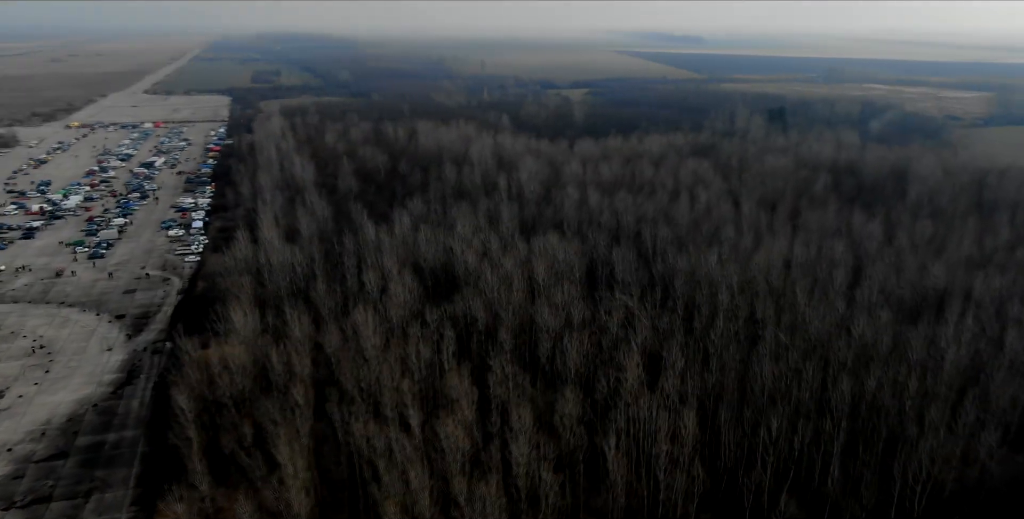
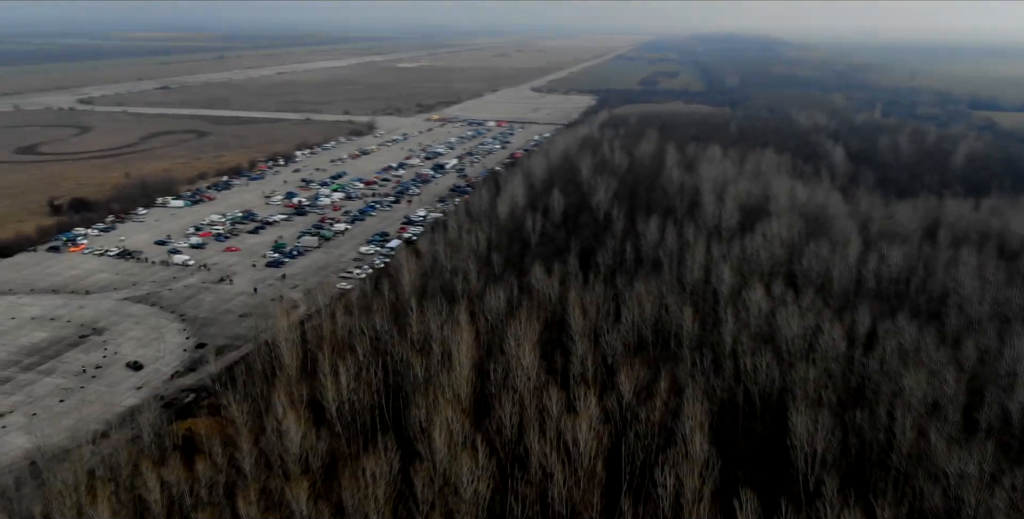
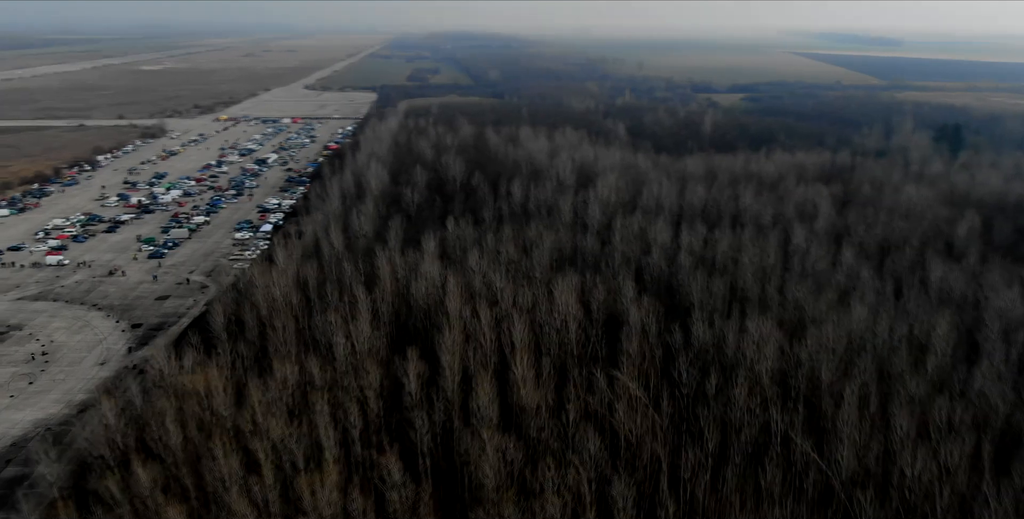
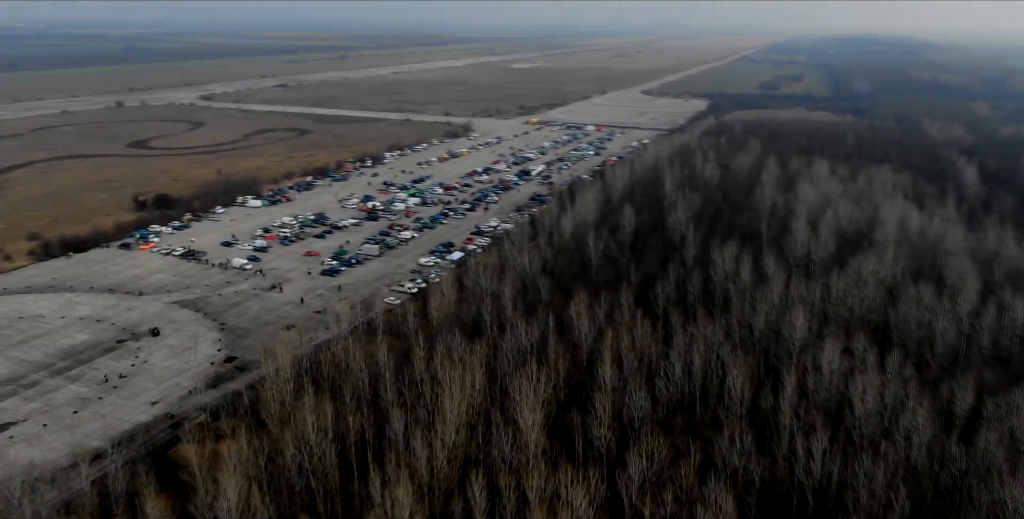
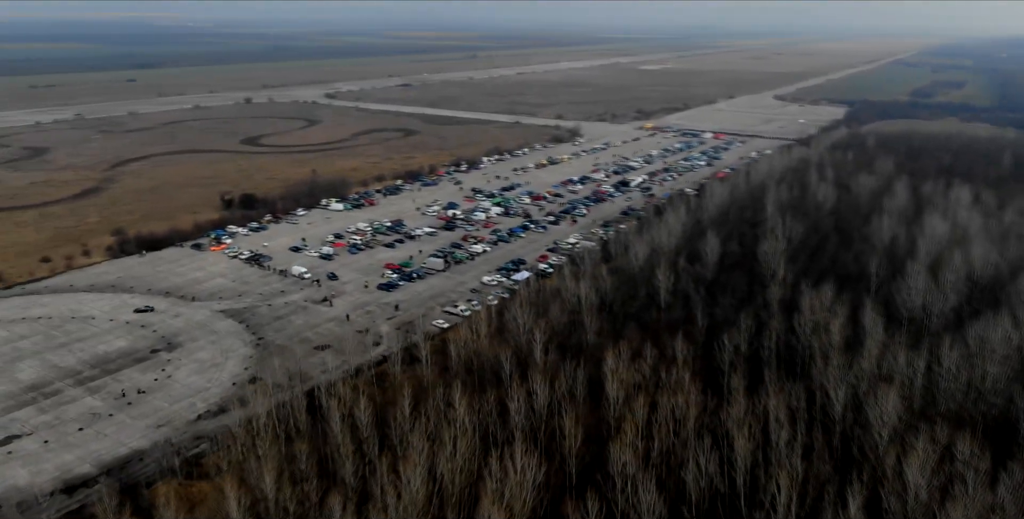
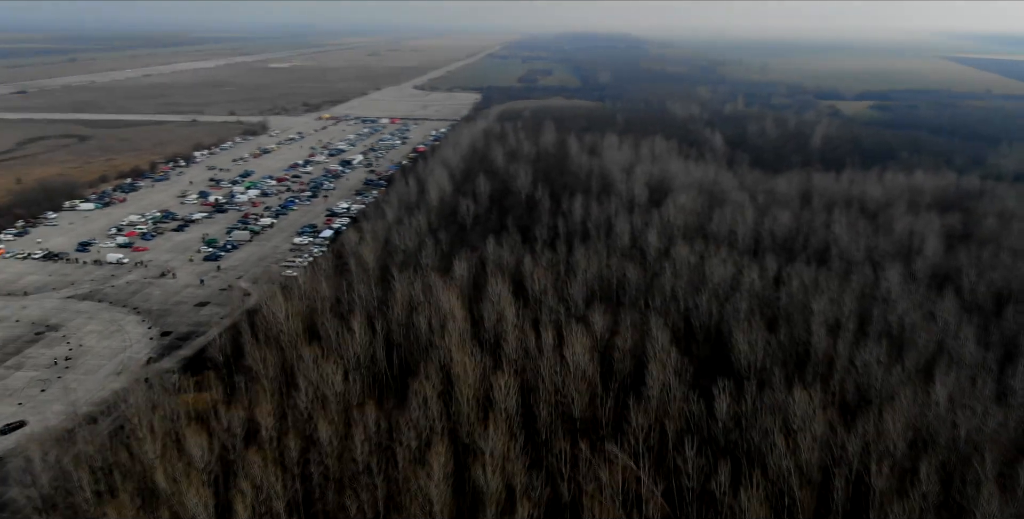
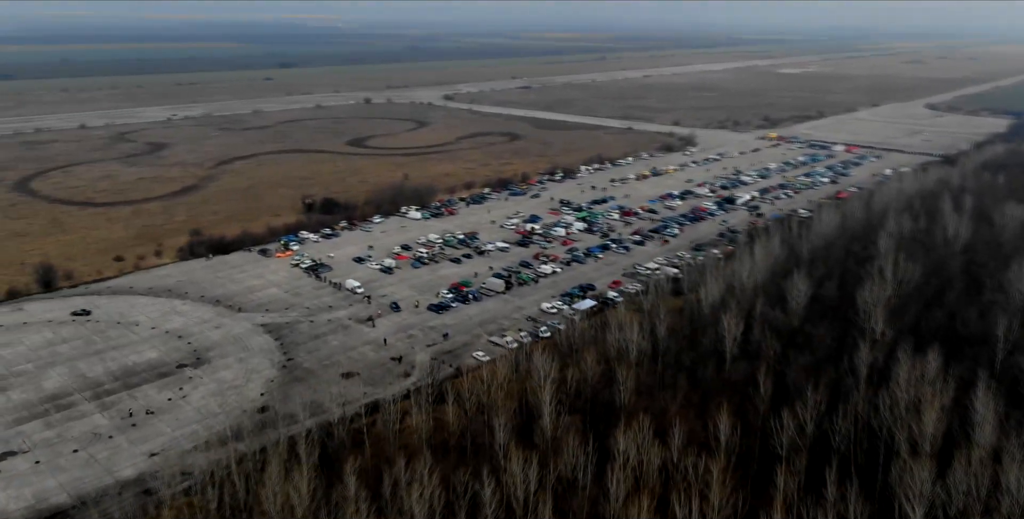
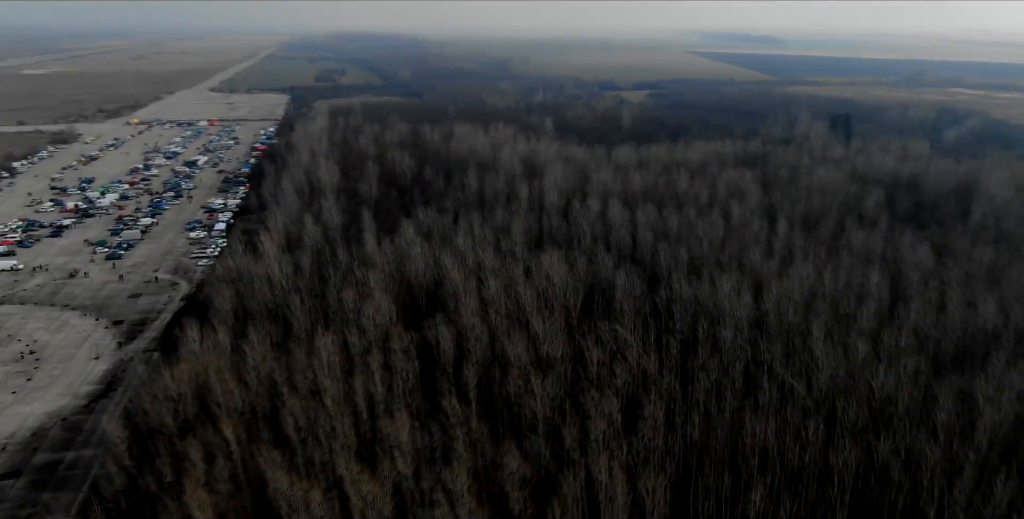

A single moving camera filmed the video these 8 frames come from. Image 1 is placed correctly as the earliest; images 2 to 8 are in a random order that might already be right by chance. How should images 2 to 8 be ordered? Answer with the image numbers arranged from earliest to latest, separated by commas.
8, 3, 6, 2, 4, 5, 7
